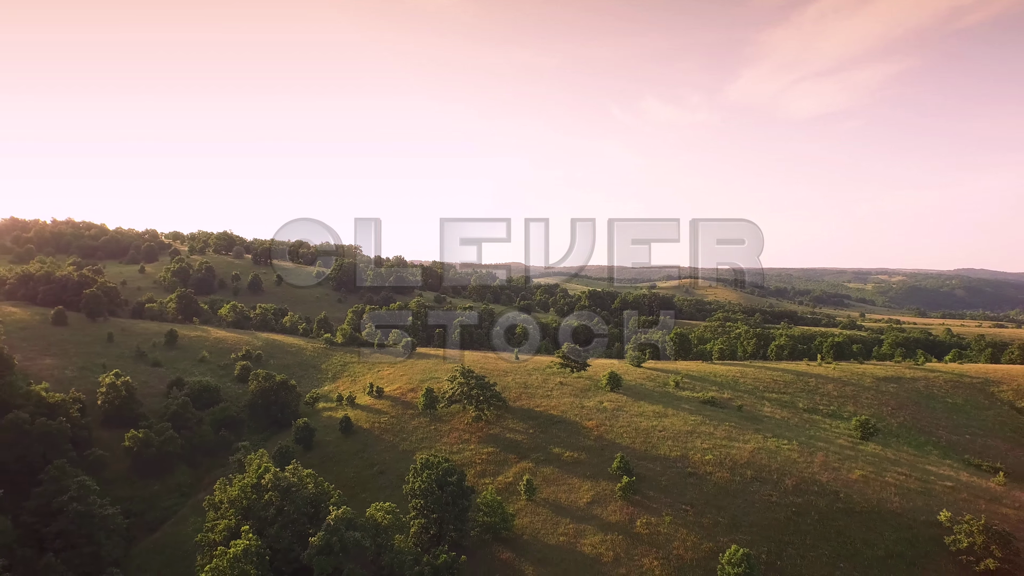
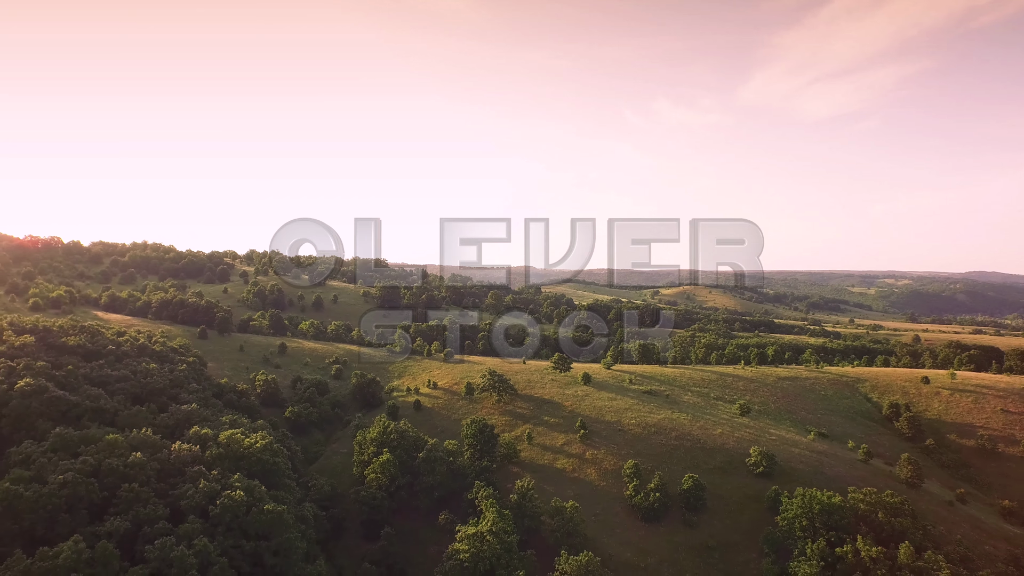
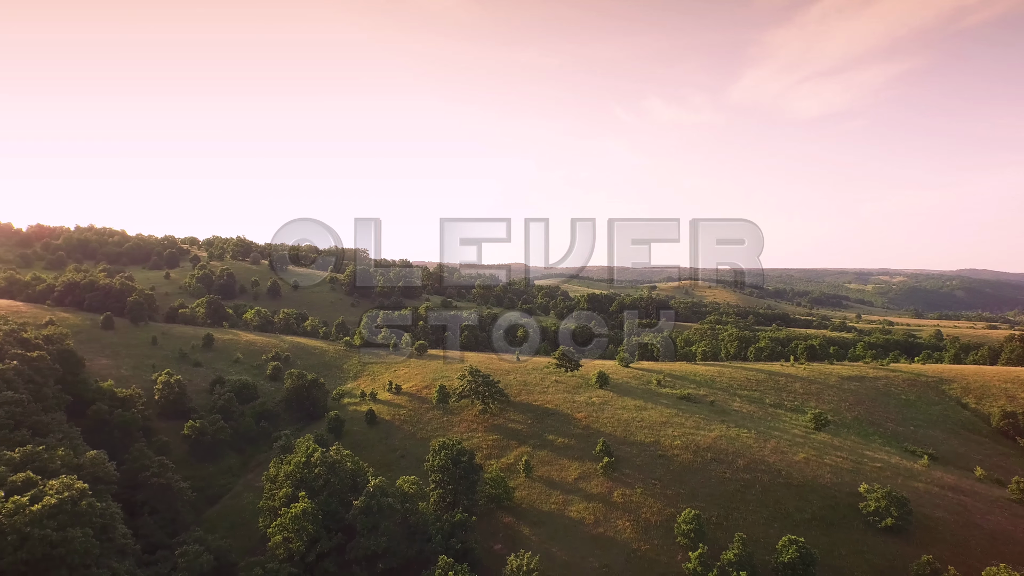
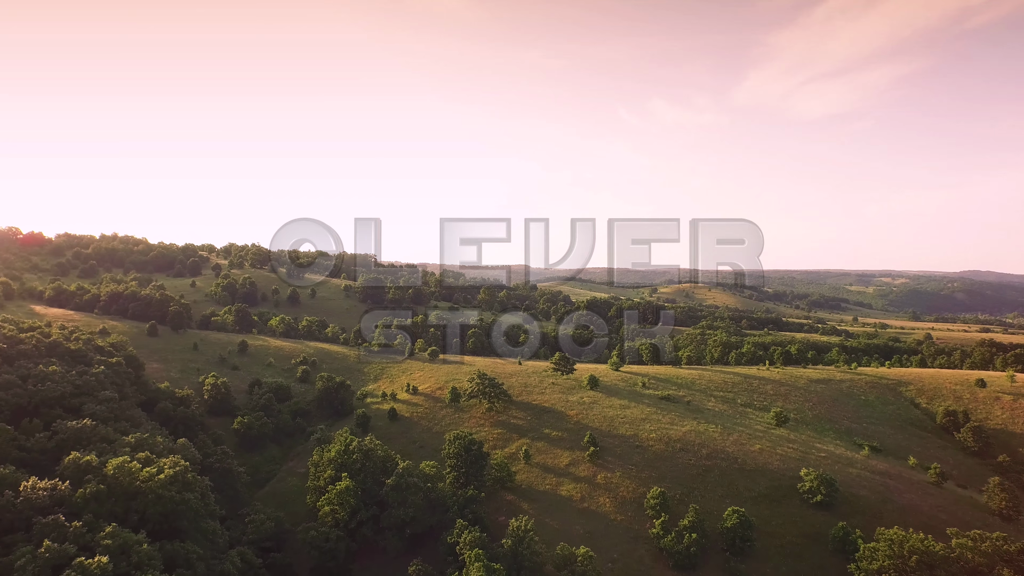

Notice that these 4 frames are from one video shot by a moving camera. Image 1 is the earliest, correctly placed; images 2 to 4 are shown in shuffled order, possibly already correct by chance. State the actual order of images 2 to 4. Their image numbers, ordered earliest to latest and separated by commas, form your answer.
3, 4, 2
